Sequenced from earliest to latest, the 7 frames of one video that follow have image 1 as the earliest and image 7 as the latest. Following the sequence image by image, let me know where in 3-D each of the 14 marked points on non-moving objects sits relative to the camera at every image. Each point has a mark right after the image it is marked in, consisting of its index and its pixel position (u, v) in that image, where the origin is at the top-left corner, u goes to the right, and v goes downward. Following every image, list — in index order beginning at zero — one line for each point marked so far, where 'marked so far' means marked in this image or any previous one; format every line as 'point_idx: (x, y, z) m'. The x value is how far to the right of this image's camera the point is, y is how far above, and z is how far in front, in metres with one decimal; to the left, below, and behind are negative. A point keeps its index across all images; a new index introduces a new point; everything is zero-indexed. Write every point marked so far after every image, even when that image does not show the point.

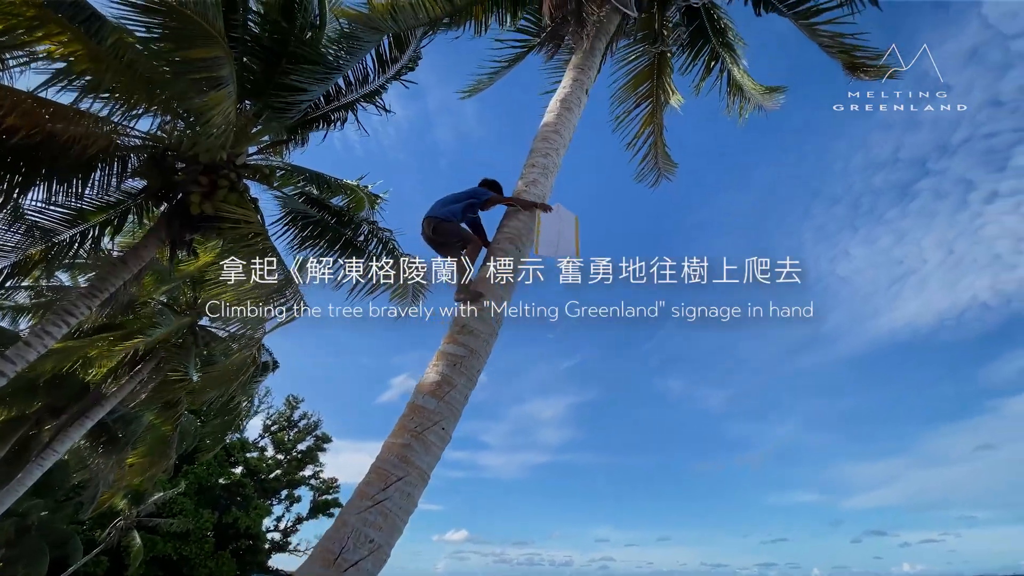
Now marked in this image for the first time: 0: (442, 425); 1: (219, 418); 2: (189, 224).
0: (-0.4, -0.8, +2.9) m
1: (-8.5, -3.8, +14.2) m
2: (-5.3, +1.1, +8.1) m
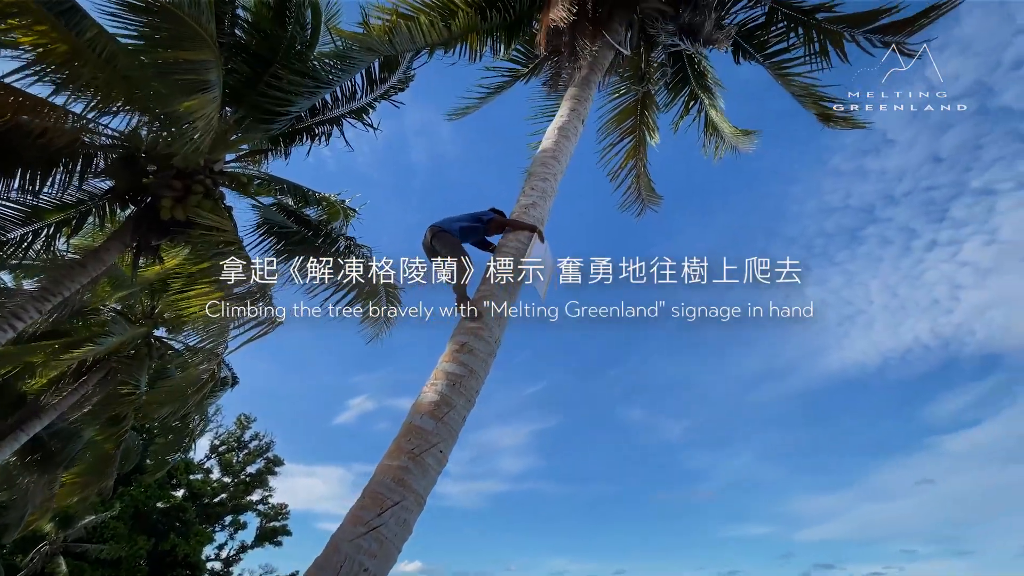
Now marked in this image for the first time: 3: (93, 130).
0: (-0.4, -0.9, +2.8) m
1: (-9.4, -4.1, +13.4) m
2: (-5.6, +1.0, +7.7) m
3: (-6.2, +2.4, +7.3) m
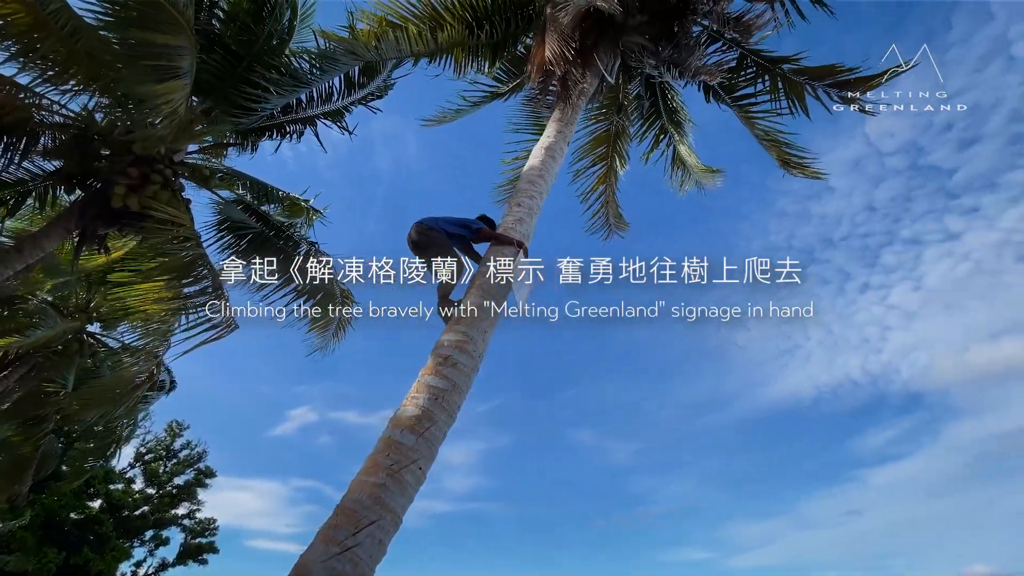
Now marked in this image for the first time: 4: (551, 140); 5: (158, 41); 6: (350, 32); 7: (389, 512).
0: (-0.5, -1.0, +2.7) m
1: (-10.6, -3.9, +12.3) m
2: (-6.0, +1.1, +7.2) m
3: (-6.5, +2.5, +6.8) m
4: (+0.4, +1.5, +4.8) m
5: (-4.1, +2.8, +5.6) m
6: (-2.2, +3.5, +6.7) m
7: (-0.6, -1.1, +2.5) m
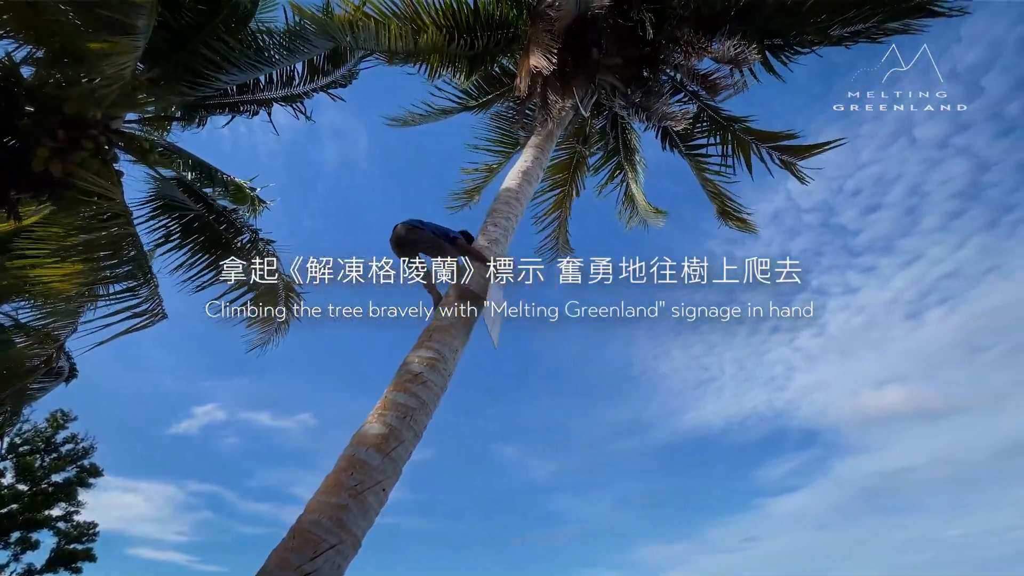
0: (-0.7, -1.0, +2.6) m
1: (-12.1, -3.1, +10.7) m
2: (-6.5, +1.4, +6.4) m
3: (-6.8, +2.9, +6.0) m
4: (+0.1, +1.2, +4.9) m
5: (-4.2, +3.1, +5.2) m
6: (-2.4, +3.5, +6.5) m
7: (-0.8, -1.2, +2.3) m
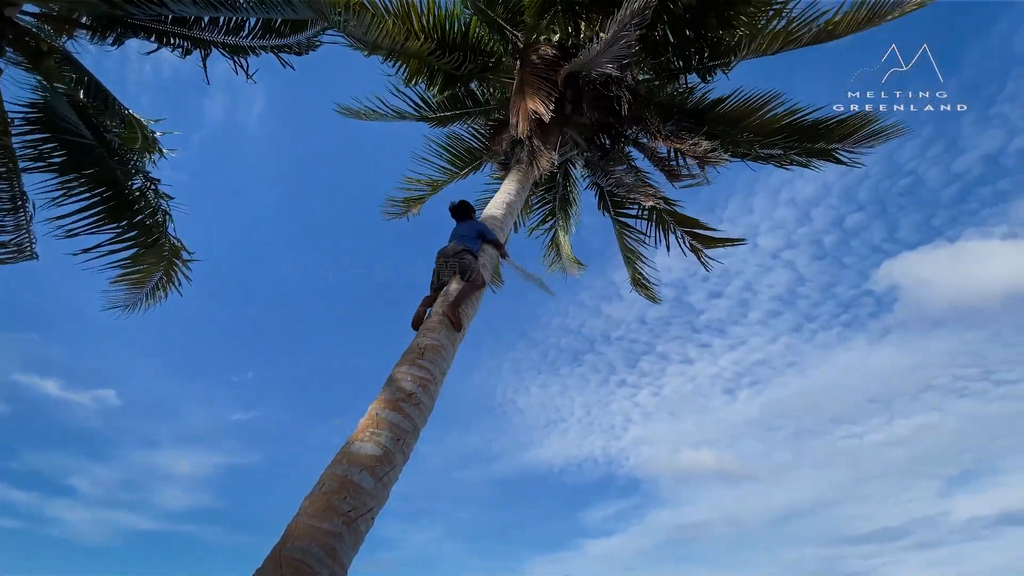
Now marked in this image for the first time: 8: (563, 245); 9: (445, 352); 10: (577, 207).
0: (-0.7, -1.1, +2.5) m
1: (-8.8, -4.6, +13.7) m
2: (-5.7, +0.5, +7.8) m
3: (-6.4, +1.8, +7.3) m
4: (+0.2, +1.5, +4.4) m
5: (-4.3, +2.4, +5.8) m
6: (-2.4, +3.3, +6.5) m
7: (-0.8, -1.3, +2.4) m
8: (+1.2, +1.0, +11.4) m
9: (-0.5, -0.5, +3.6) m
10: (+1.4, +1.8, +10.7) m
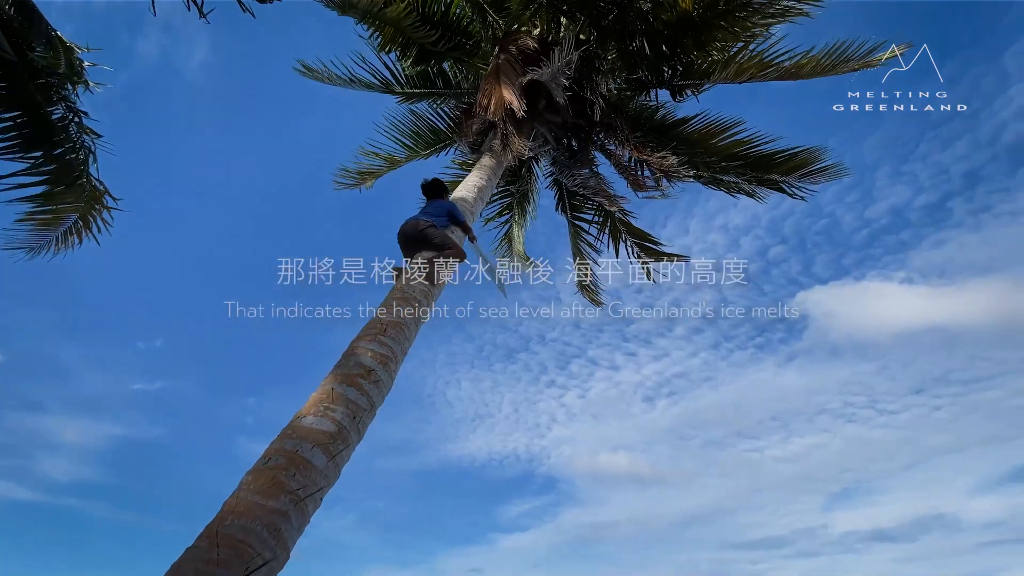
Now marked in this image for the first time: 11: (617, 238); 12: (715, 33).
0: (-0.9, -1.0, +2.4) m
1: (-10.6, -3.4, +12.5) m
2: (-6.2, +1.3, +6.9) m
3: (-6.8, +2.7, +6.4) m
4: (0.0, +1.6, +4.3) m
5: (-4.4, +3.0, +5.2) m
6: (-2.5, +3.7, +6.1) m
7: (-1.0, -1.2, +2.2) m
8: (+0.1, +1.1, +11.4) m
9: (-0.7, -0.3, +3.5) m
10: (+0.5, +1.8, +10.7) m
11: (+2.3, +1.1, +10.7) m
12: (+3.3, +4.2, +8.0) m
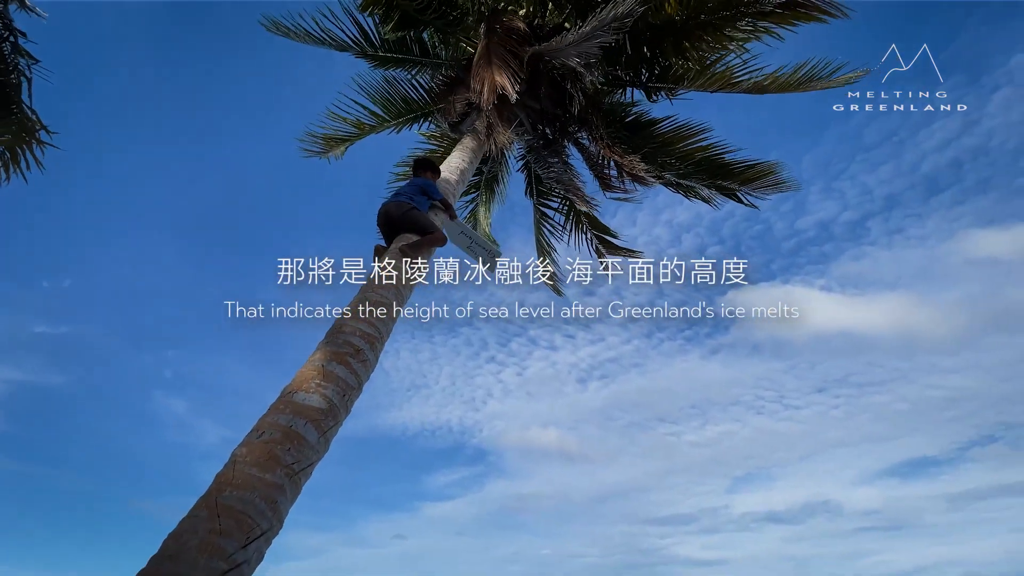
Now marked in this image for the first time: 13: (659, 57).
0: (-0.9, -0.9, +2.5) m
1: (-11.9, -1.9, +11.5) m
2: (-6.5, +2.1, +6.3) m
3: (-6.9, +3.5, +5.7) m
4: (0.0, +1.7, +4.4) m
5: (-4.4, +3.5, +4.7) m
6: (-2.5, +4.1, +5.8) m
7: (-1.0, -1.1, +2.3) m
8: (-0.7, +1.6, +11.5) m
9: (-0.9, -0.2, +3.5) m
10: (-0.2, +2.2, +10.7) m
11: (+1.5, +1.4, +11.0) m
12: (+3.1, +4.2, +8.3) m
13: (+2.6, +4.1, +8.7) m
